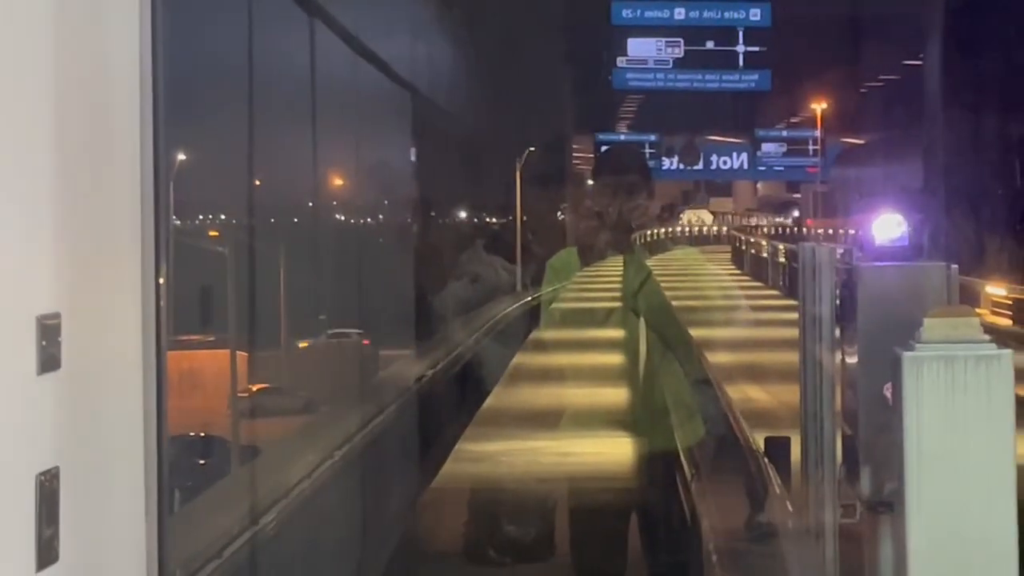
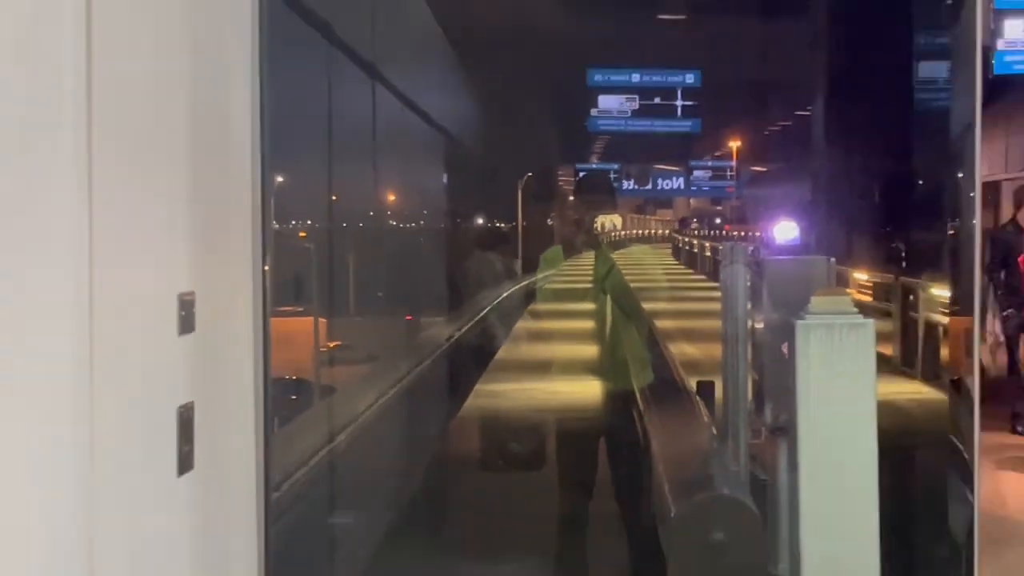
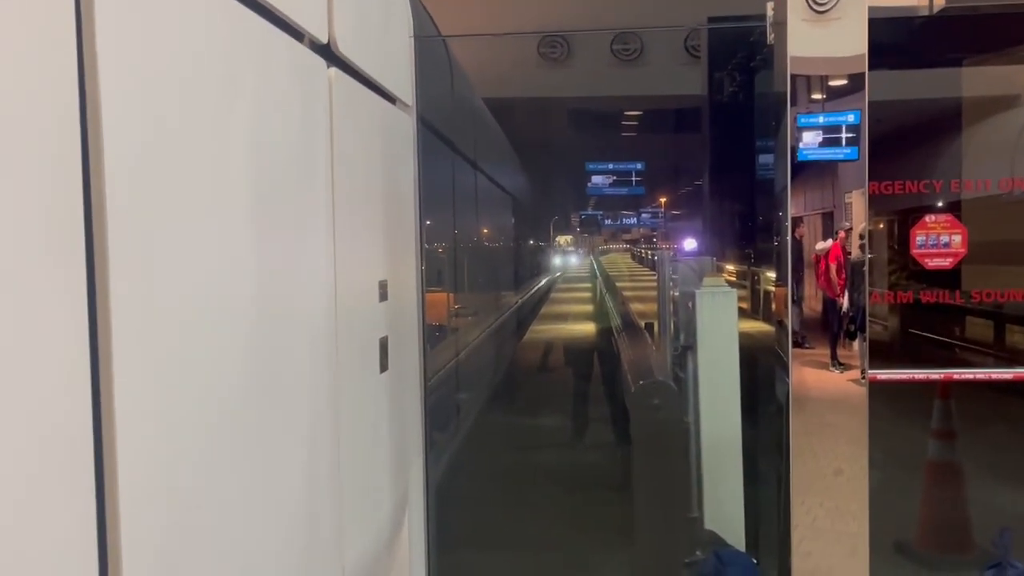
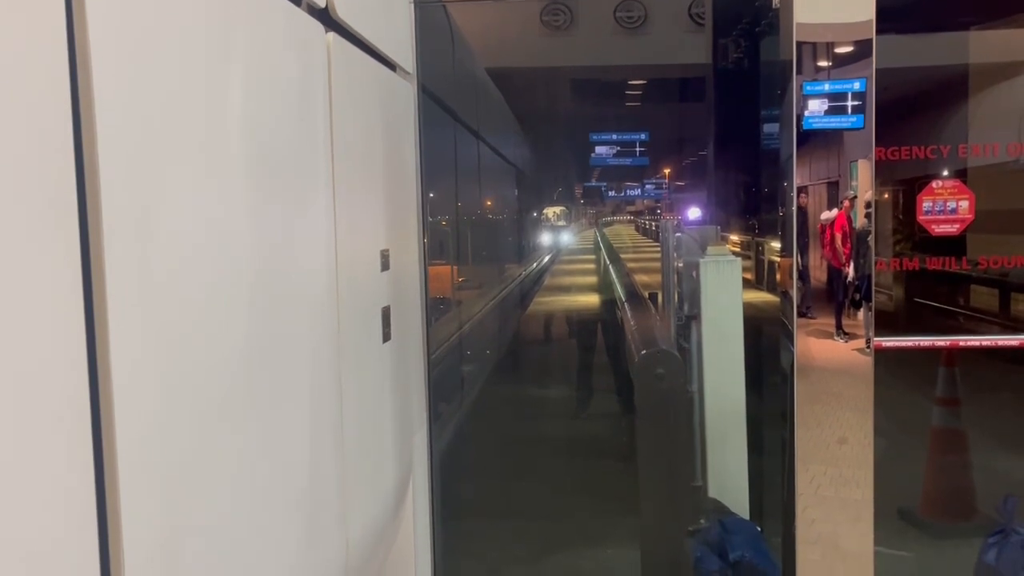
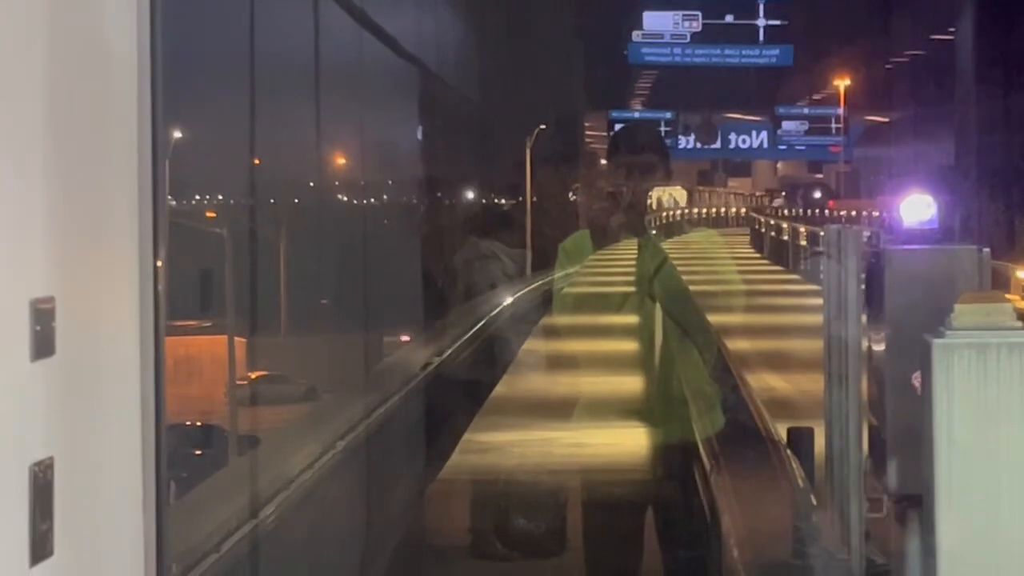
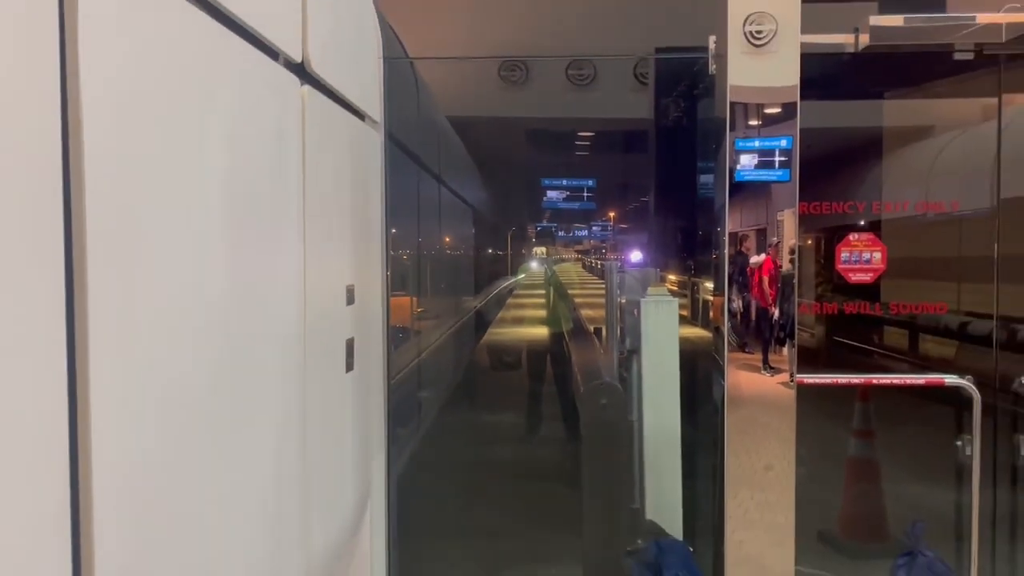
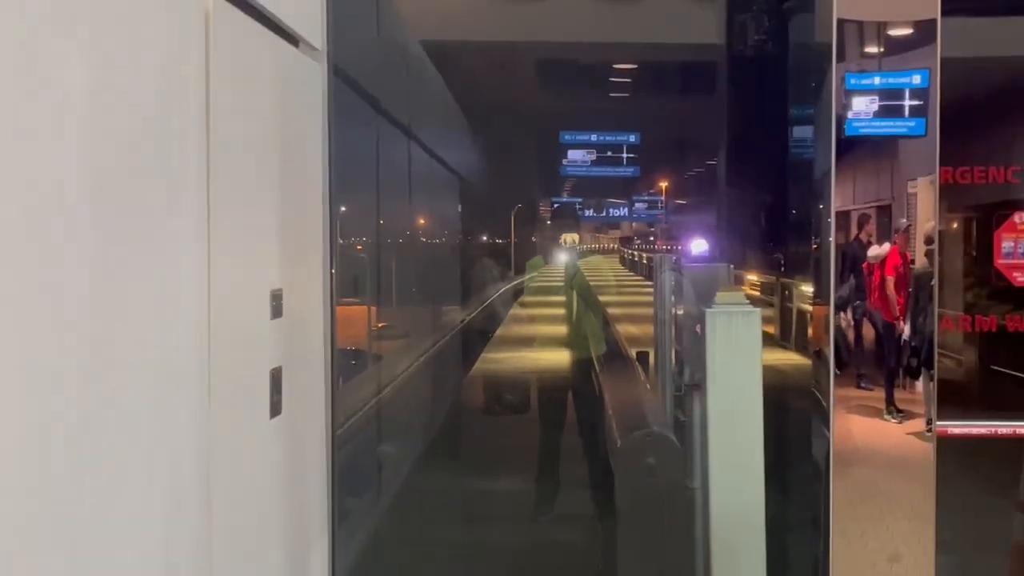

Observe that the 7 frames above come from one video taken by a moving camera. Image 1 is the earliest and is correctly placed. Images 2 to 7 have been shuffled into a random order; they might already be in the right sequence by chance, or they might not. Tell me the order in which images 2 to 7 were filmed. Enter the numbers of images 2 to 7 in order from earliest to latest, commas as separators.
5, 2, 7, 6, 3, 4
